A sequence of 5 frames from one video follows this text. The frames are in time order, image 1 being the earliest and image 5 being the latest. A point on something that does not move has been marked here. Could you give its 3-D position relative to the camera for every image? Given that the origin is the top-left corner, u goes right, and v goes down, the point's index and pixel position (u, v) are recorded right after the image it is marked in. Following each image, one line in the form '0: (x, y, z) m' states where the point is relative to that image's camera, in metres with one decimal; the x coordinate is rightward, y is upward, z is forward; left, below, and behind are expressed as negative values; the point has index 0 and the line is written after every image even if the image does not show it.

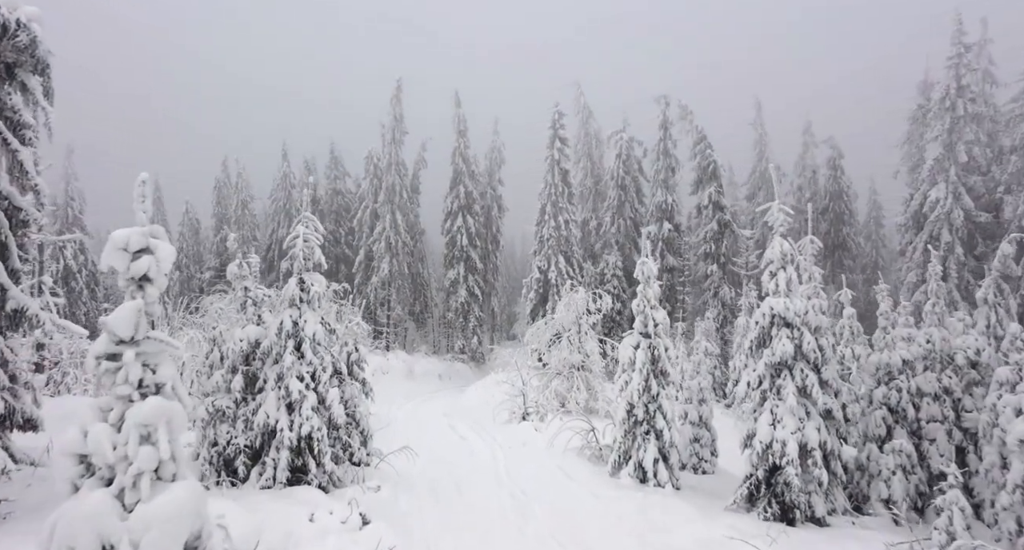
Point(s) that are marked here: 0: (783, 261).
0: (+4.7, +0.2, +11.7) m
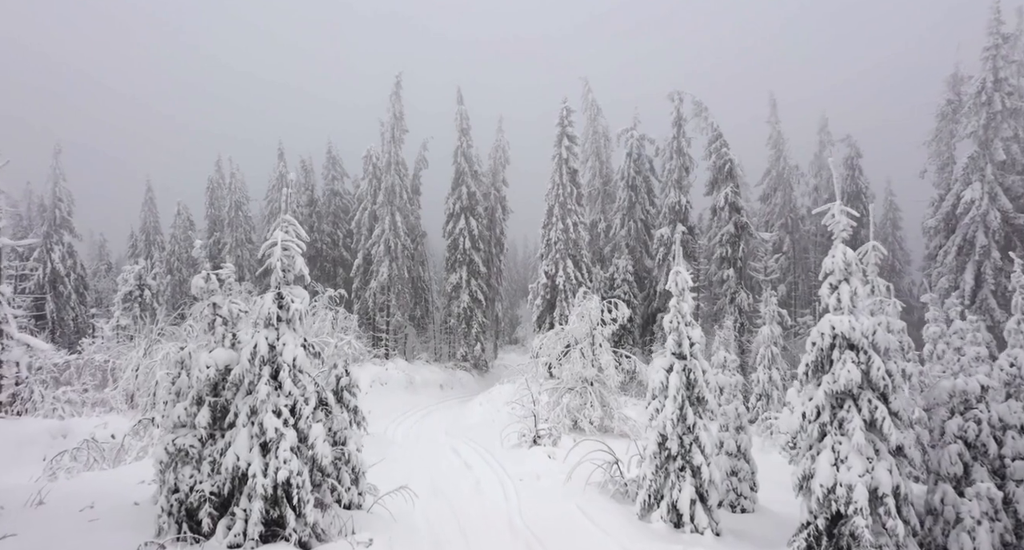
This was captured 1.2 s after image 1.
0: (+4.9, +0.1, +10.0) m
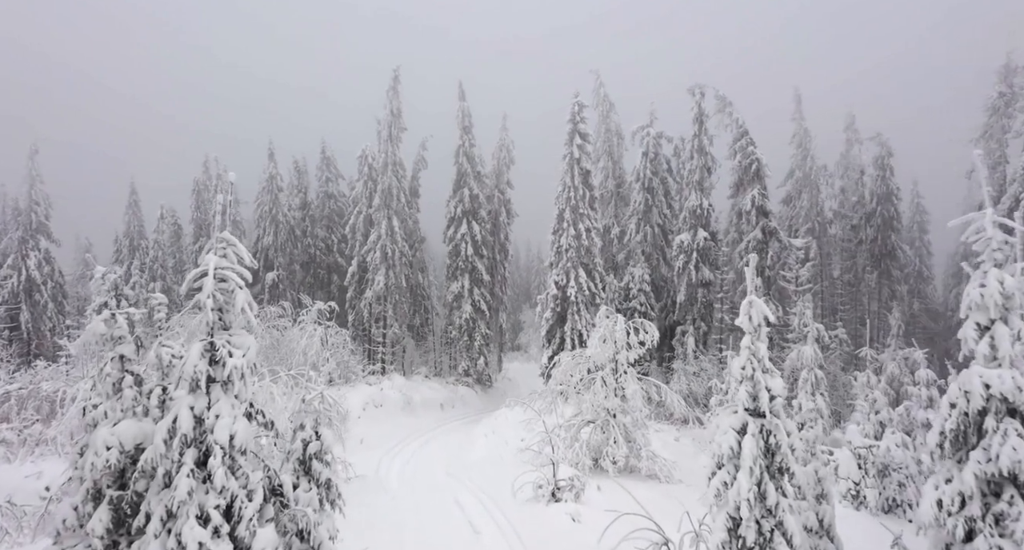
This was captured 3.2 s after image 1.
0: (+5.2, -0.3, +7.3) m
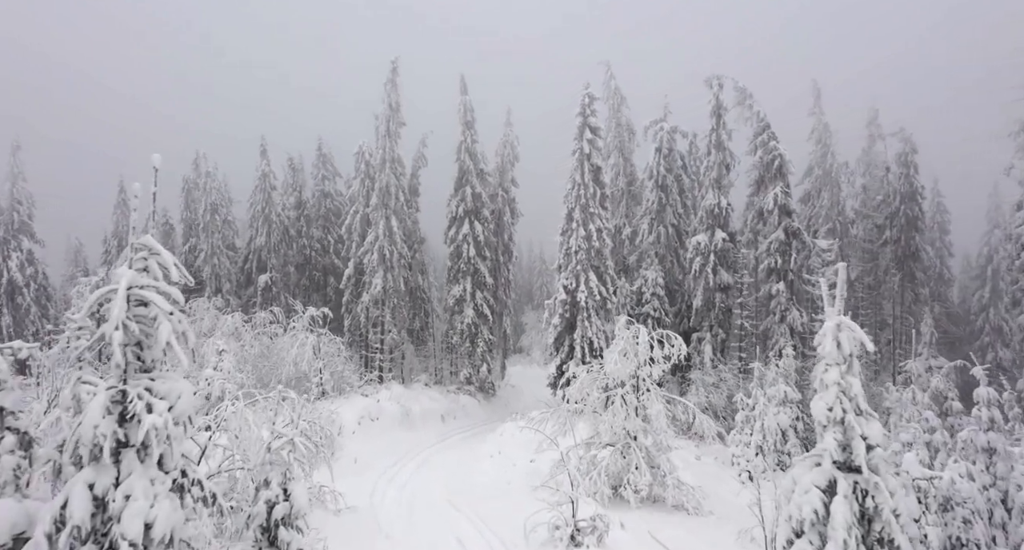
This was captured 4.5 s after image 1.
0: (+5.4, -0.5, +5.4) m
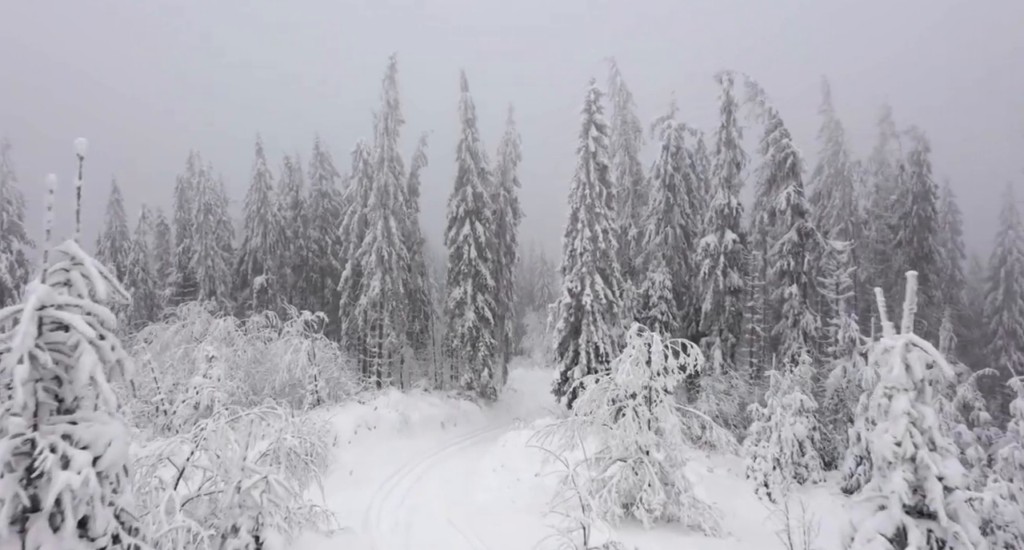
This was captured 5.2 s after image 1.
0: (+5.5, -0.6, +4.4) m
